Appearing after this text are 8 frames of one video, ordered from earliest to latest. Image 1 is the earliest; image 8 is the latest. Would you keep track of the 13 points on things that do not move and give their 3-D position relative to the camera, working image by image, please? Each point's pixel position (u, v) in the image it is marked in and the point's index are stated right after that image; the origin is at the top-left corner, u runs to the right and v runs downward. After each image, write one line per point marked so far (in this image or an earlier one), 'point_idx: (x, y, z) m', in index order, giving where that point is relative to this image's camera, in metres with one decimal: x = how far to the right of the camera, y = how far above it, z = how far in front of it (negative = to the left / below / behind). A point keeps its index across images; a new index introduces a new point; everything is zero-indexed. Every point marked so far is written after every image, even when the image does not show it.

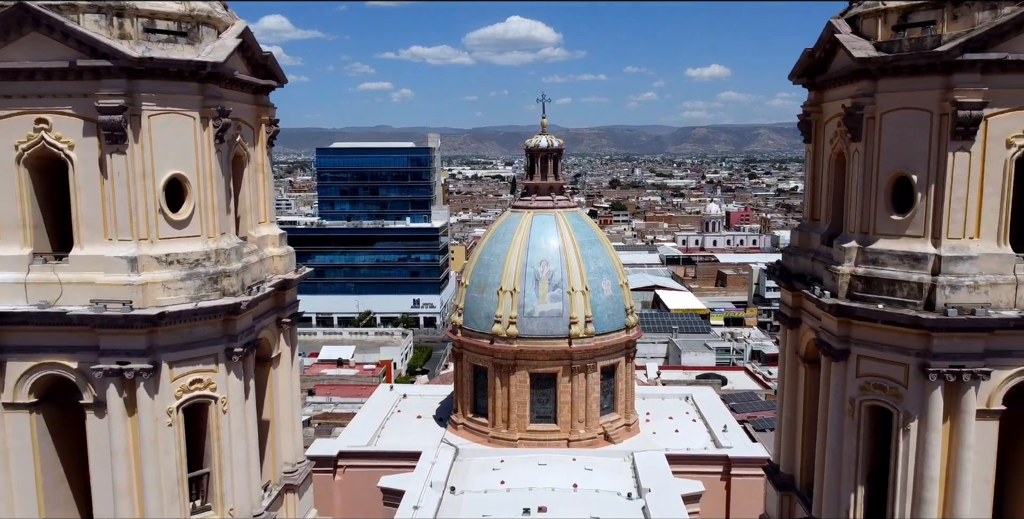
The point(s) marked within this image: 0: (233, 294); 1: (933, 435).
0: (-3.4, -0.4, +9.5) m
1: (+4.7, -1.9, +8.5) m
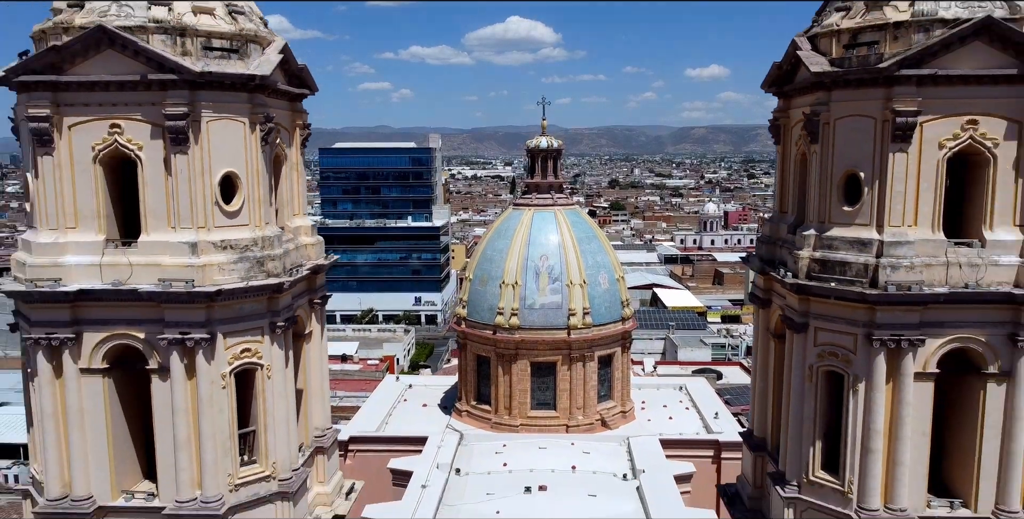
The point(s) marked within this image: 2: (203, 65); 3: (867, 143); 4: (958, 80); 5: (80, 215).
0: (-3.4, -0.2, +11.0) m
1: (+4.8, -1.7, +10.0) m
2: (-4.1, +2.6, +10.2) m
3: (+4.6, +1.5, +9.9) m
4: (+5.5, +2.2, +9.5) m
5: (-5.9, +0.6, +10.4) m
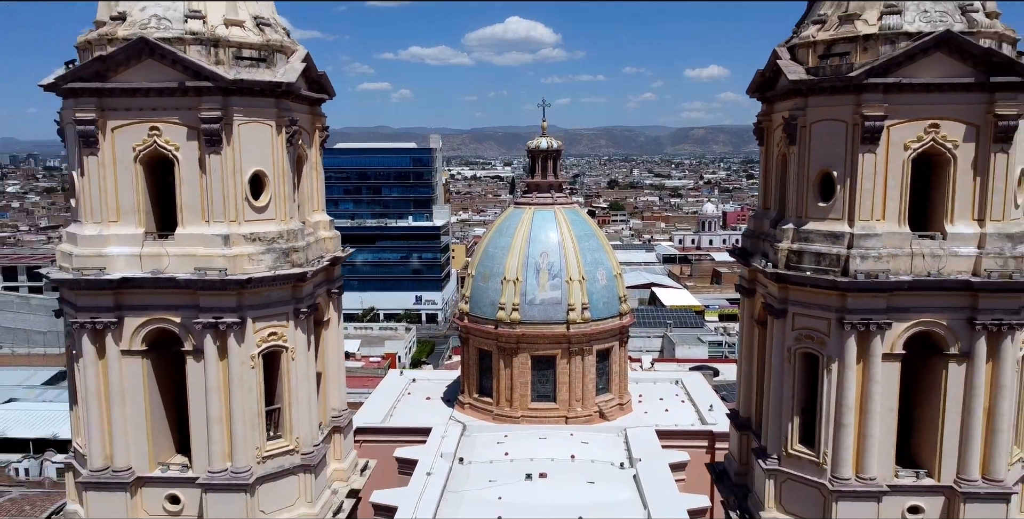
0: (-3.3, -0.1, +12.0) m
1: (+4.8, -1.6, +11.0) m
2: (-4.0, +2.7, +11.2) m
3: (+4.7, +1.6, +10.9) m
4: (+5.6, +2.4, +10.5) m
5: (-5.8, +0.7, +11.4) m
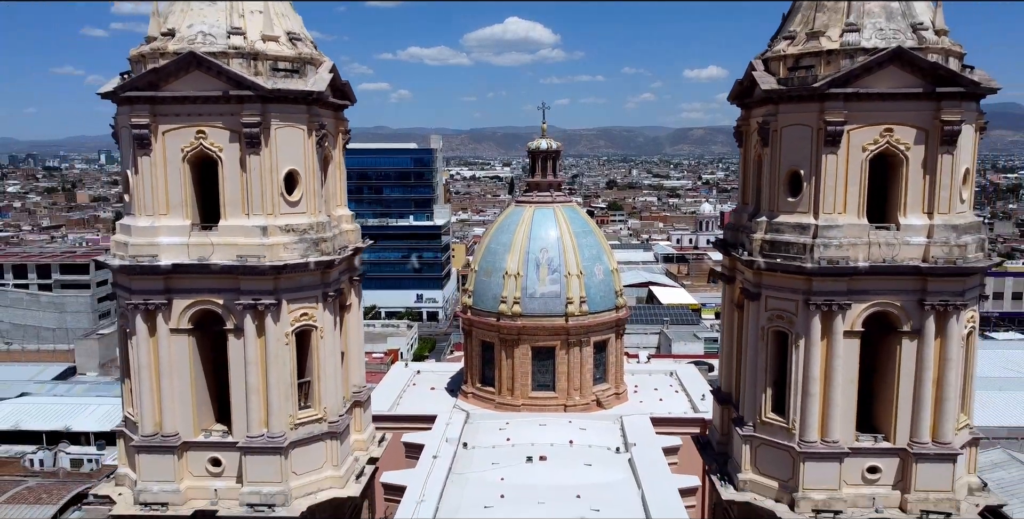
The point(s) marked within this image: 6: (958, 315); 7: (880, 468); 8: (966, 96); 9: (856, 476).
0: (-3.2, +0.1, +13.4) m
1: (+4.9, -1.4, +12.4) m
2: (-3.9, +2.9, +12.6) m
3: (+4.8, +1.8, +12.4) m
4: (+5.7, +2.5, +12.0) m
5: (-5.7, +0.9, +12.9) m
6: (+7.2, -0.9, +12.4) m
7: (+6.1, -3.5, +12.8) m
8: (+7.1, +2.5, +12.0) m
9: (+5.7, -3.6, +12.8) m
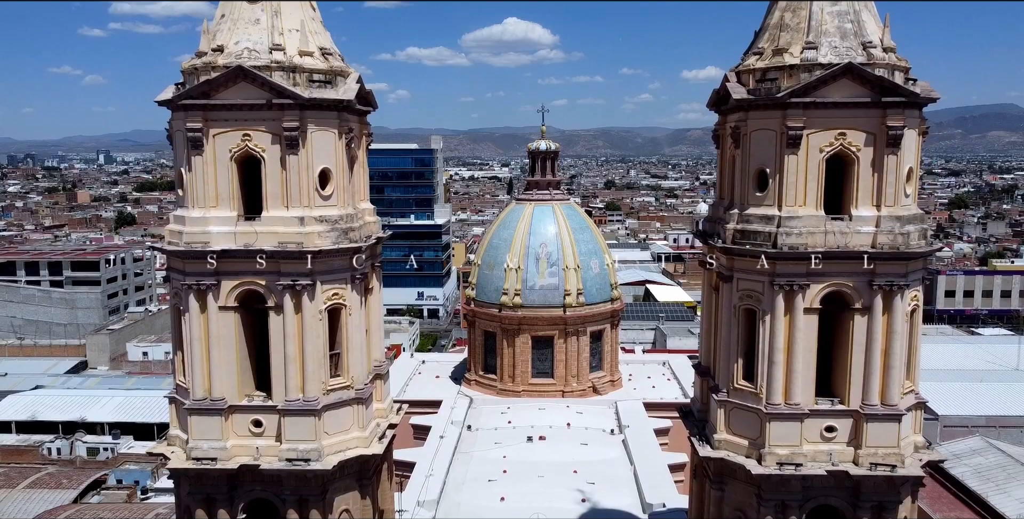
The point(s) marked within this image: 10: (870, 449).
0: (-3.1, +0.4, +15.3) m
1: (+5.0, -1.2, +14.4) m
2: (-3.8, +3.2, +14.5) m
3: (+4.9, +2.1, +14.3) m
4: (+5.8, +2.8, +13.9) m
5: (-5.6, +1.2, +14.8) m
6: (+7.2, -0.7, +14.3) m
7: (+6.2, -3.2, +14.7) m
8: (+7.2, +2.8, +13.9) m
9: (+5.8, -3.4, +14.7) m
10: (+6.8, -3.6, +14.6) m
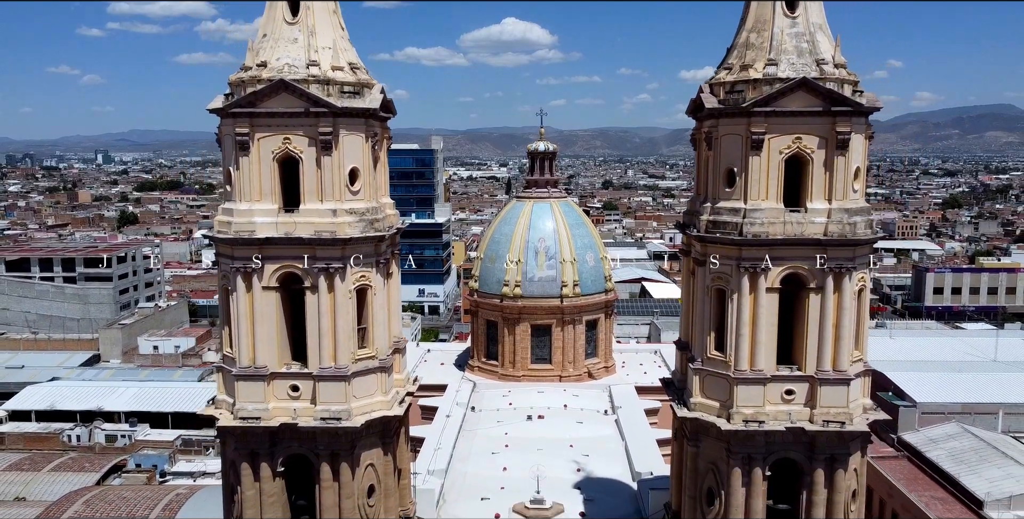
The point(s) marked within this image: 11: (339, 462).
0: (-3.1, +0.7, +17.7) m
1: (+5.1, -0.9, +16.7) m
2: (-3.8, +3.5, +16.9) m
3: (+4.9, +2.4, +16.7) m
4: (+5.9, +3.1, +16.3) m
5: (-5.6, +1.5, +17.1) m
6: (+7.3, -0.4, +16.7) m
7: (+6.3, -2.9, +17.1) m
8: (+7.3, +3.1, +16.3) m
9: (+5.9, -3.1, +17.1) m
10: (+6.9, -3.3, +17.0) m
11: (-3.9, -4.6, +17.5) m
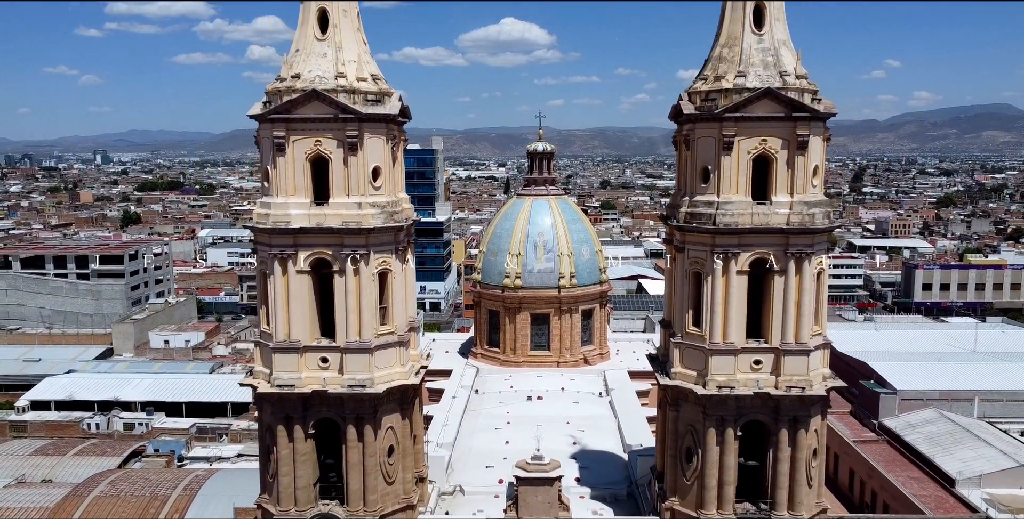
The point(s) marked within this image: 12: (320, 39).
0: (-3.0, +1.0, +20.1) m
1: (+5.1, -0.5, +19.2) m
2: (-3.7, +3.8, +19.3) m
3: (+5.0, +2.7, +19.2) m
4: (+5.9, +3.4, +18.8) m
5: (-5.5, +1.8, +19.6) m
6: (+7.4, 0.0, +19.1) m
7: (+6.4, -2.6, +19.5) m
8: (+7.3, +3.4, +18.7) m
9: (+6.0, -2.7, +19.6) m
10: (+7.0, -2.9, +19.4) m
11: (-3.9, -4.3, +19.9) m
12: (-5.0, +5.7, +19.9) m
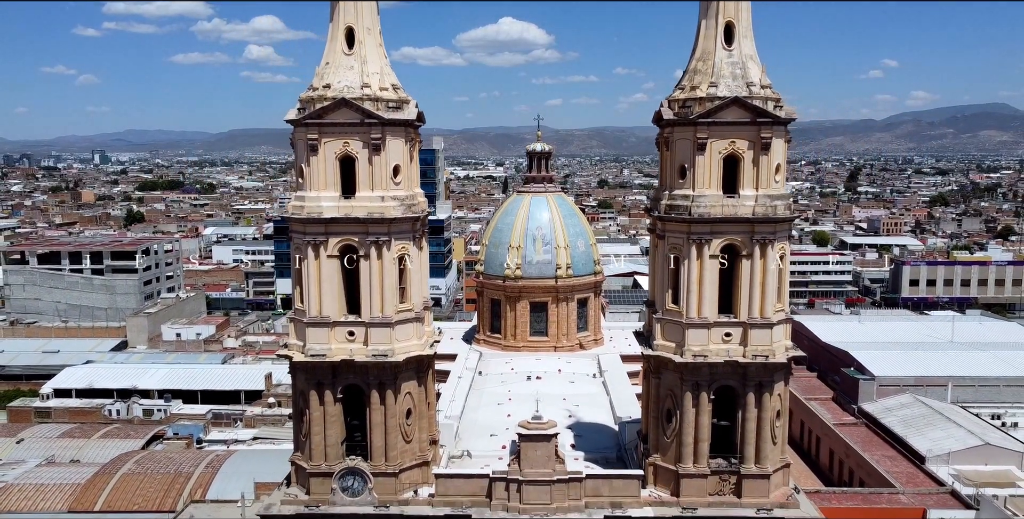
0: (-2.9, +1.4, +23.1) m
1: (+5.2, -0.1, +22.1) m
2: (-3.6, +4.2, +22.3) m
3: (+5.1, +3.1, +22.1) m
4: (+6.0, +3.8, +21.7) m
5: (-5.4, +2.2, +22.5) m
6: (+7.5, +0.4, +22.1) m
7: (+6.4, -2.2, +22.5) m
8: (+7.4, +3.8, +21.7) m
9: (+6.1, -2.3, +22.5) m
10: (+7.0, -2.5, +22.4) m
11: (-3.8, -3.9, +22.8) m
12: (-4.9, +6.1, +22.8) m
